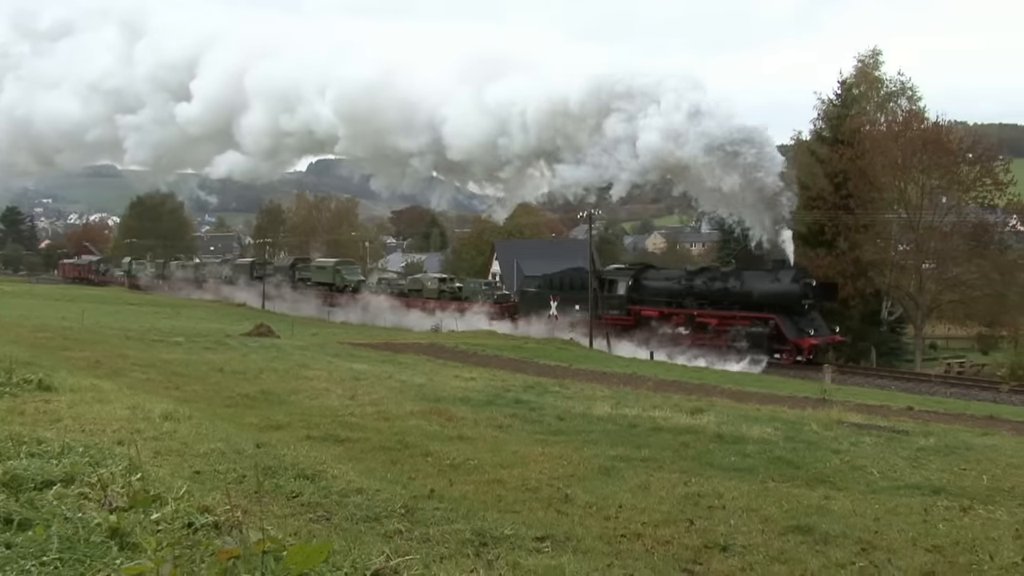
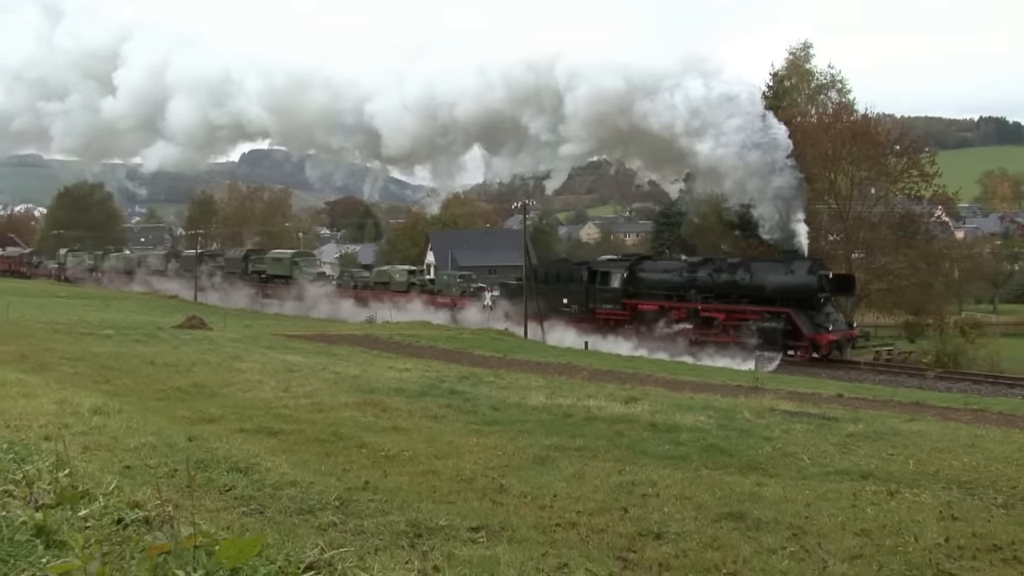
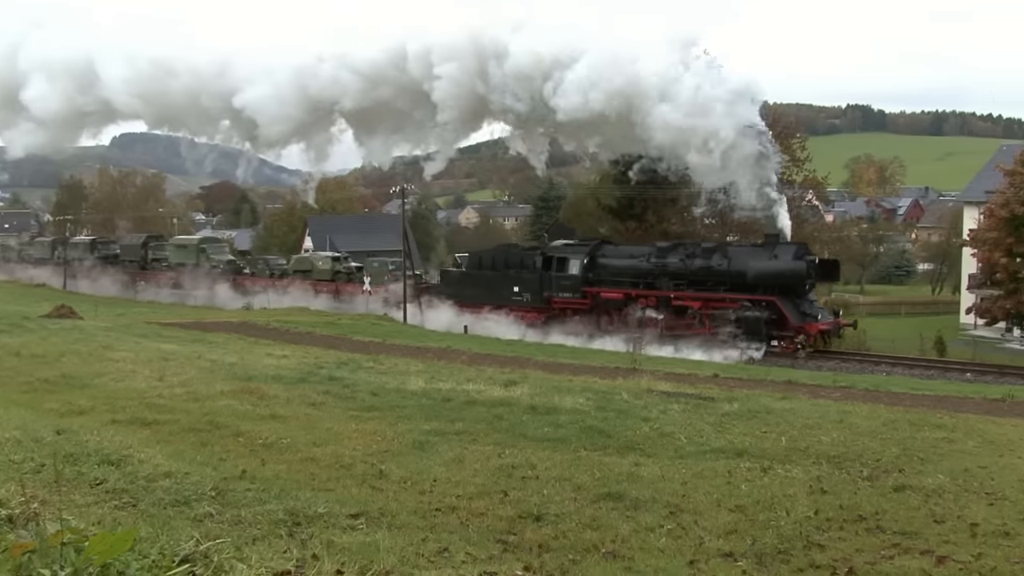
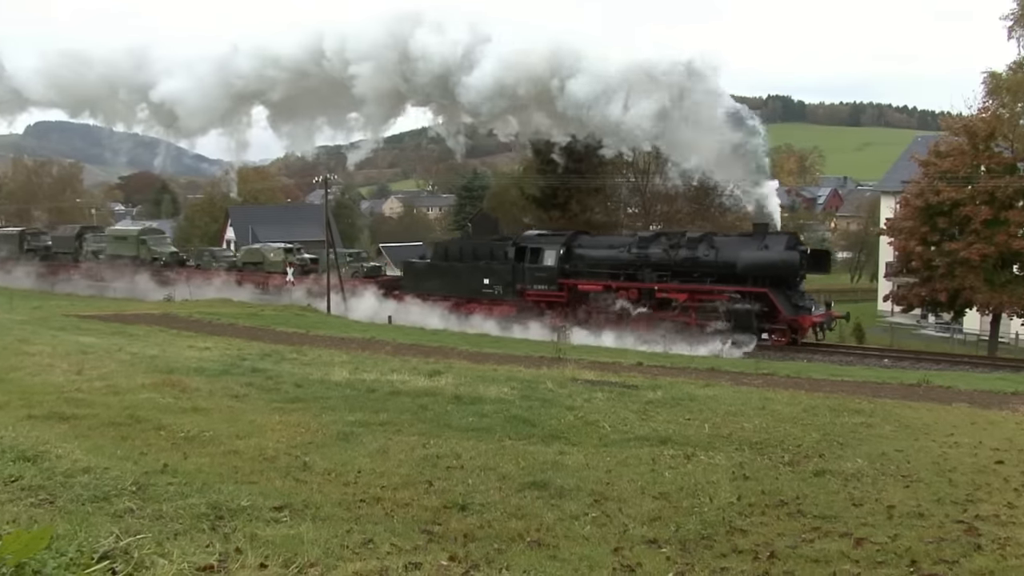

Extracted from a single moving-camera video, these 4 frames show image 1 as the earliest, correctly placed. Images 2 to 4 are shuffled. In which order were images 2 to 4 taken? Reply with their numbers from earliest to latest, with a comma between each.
2, 3, 4
